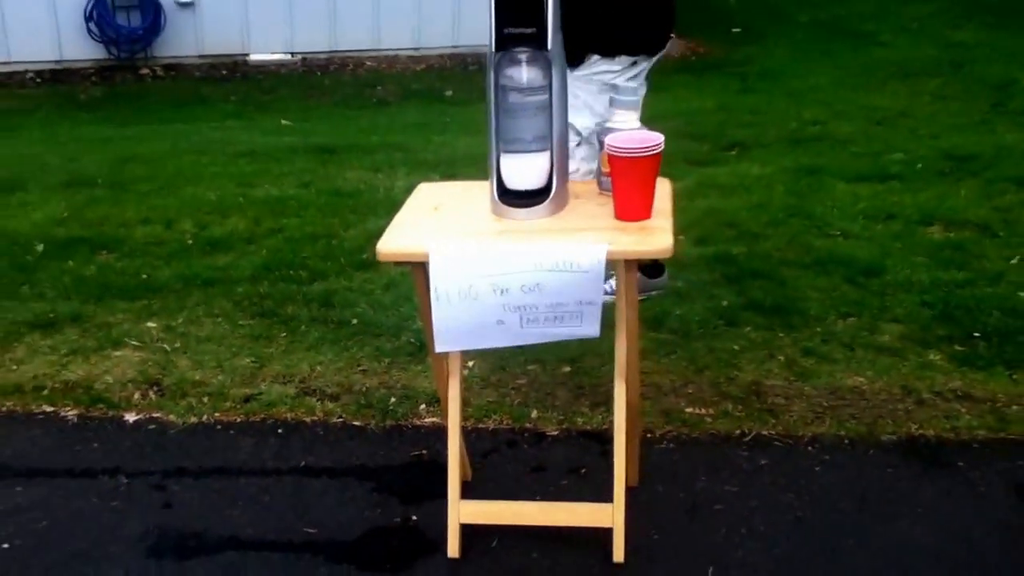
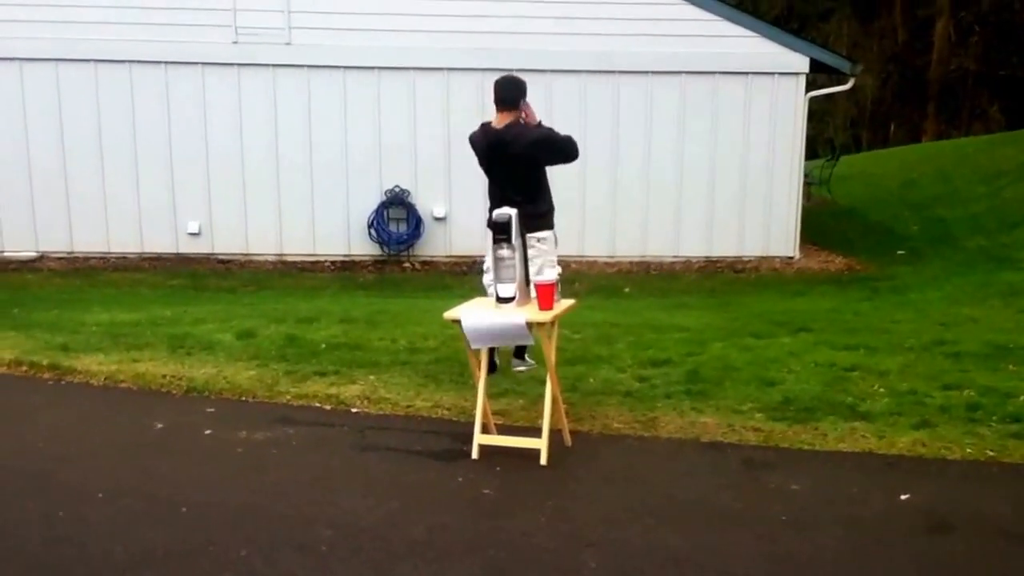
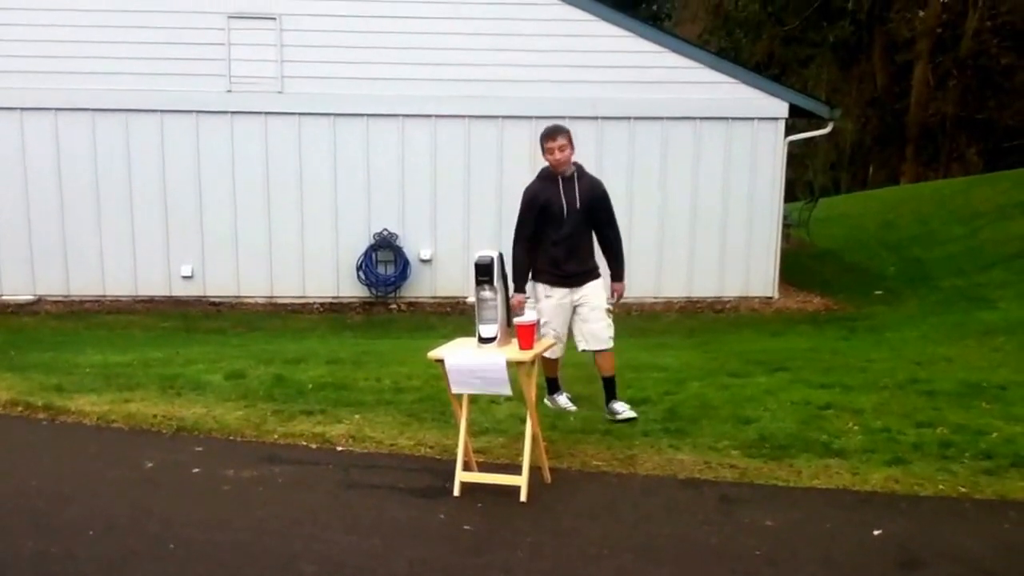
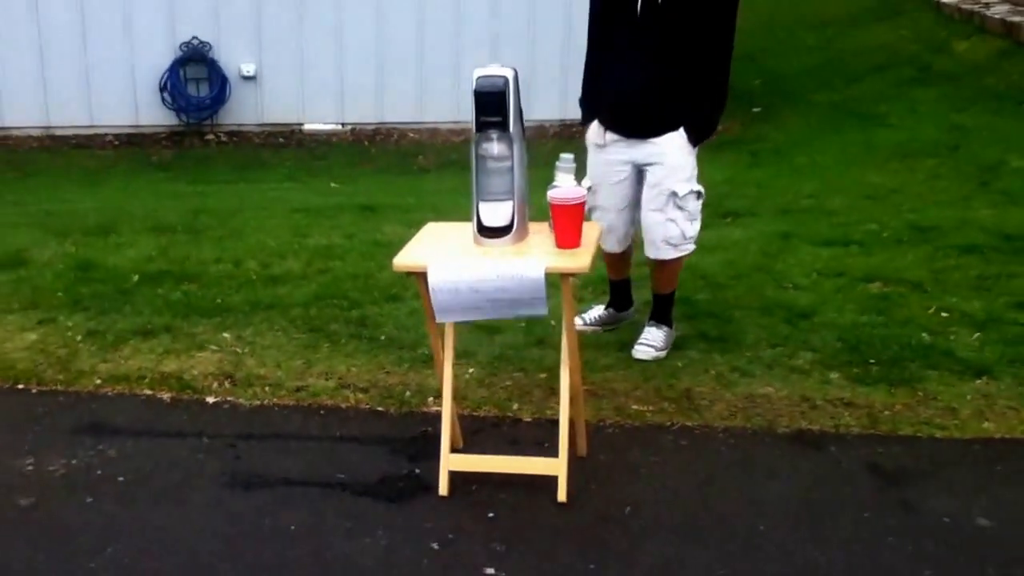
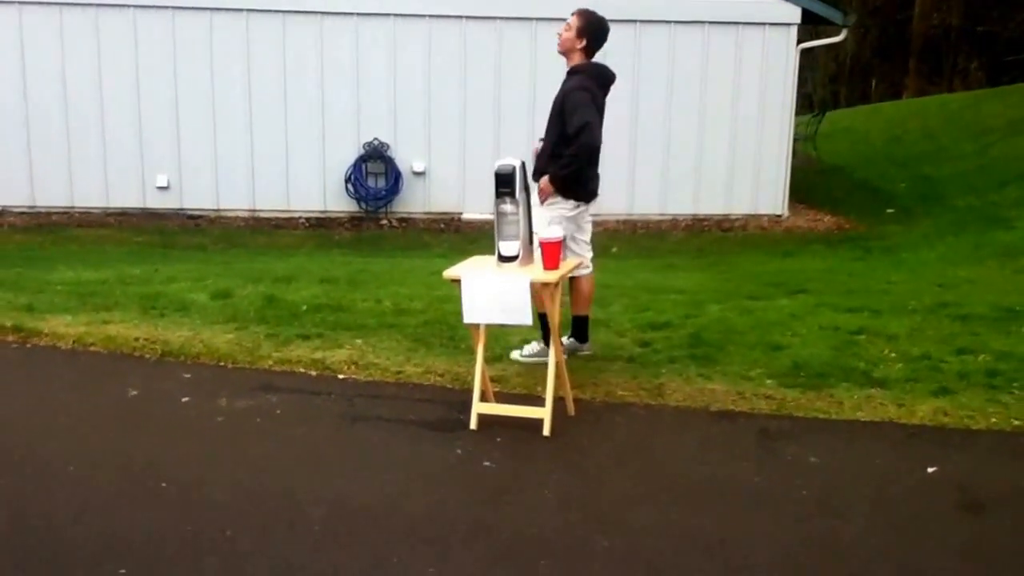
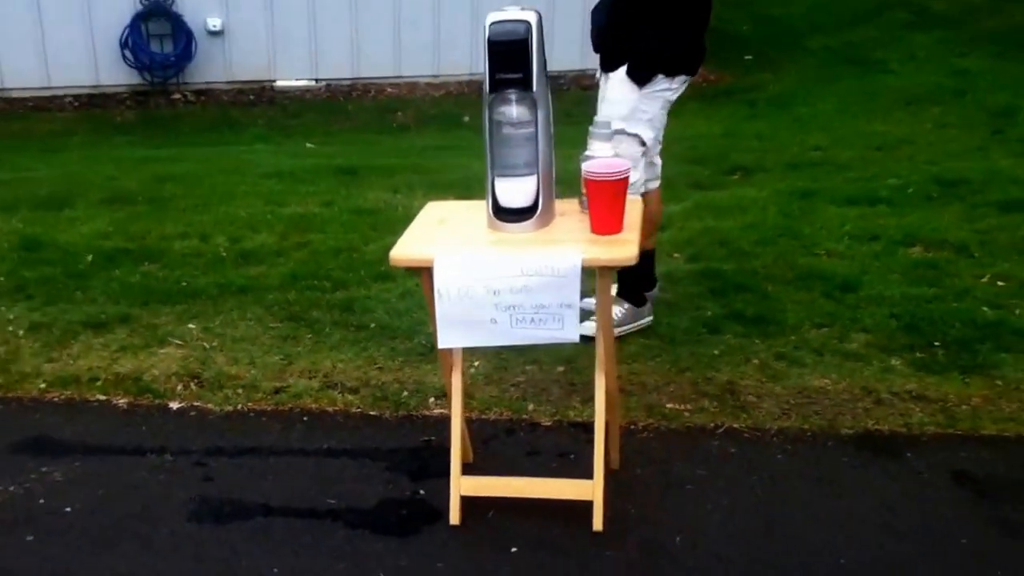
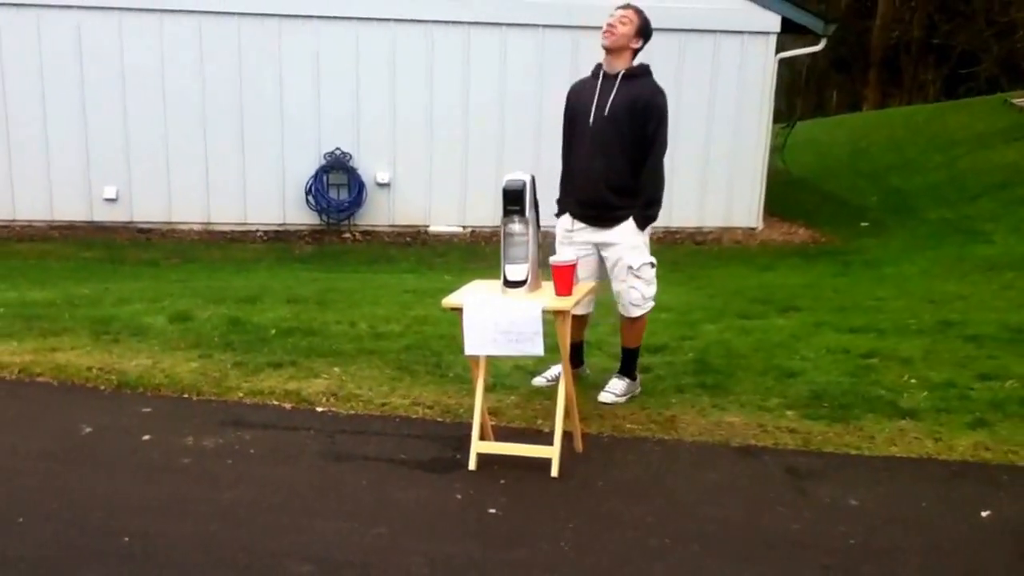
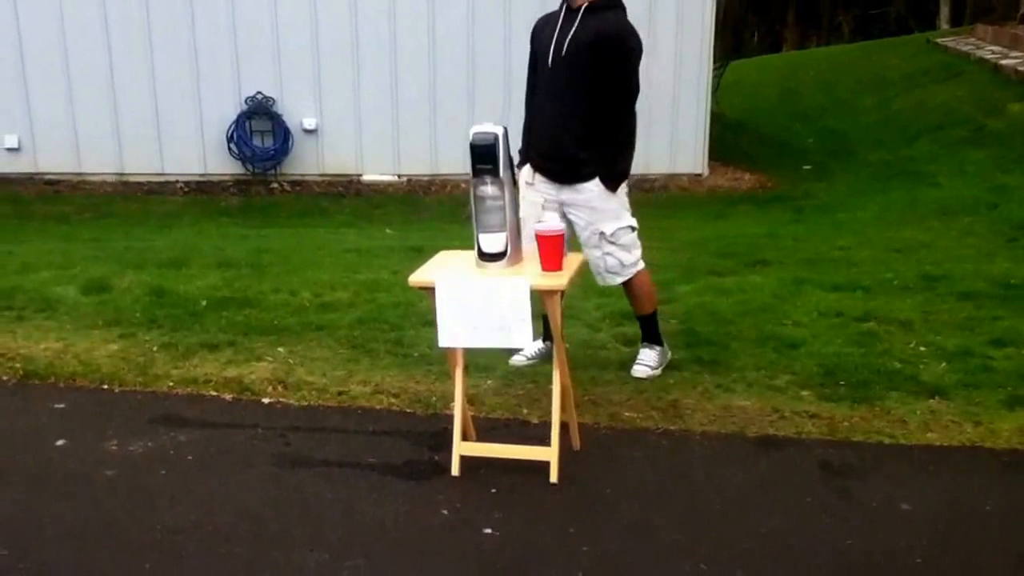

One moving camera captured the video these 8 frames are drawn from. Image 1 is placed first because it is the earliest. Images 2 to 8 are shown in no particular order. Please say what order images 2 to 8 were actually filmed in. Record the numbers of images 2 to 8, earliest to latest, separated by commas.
6, 4, 8, 7, 5, 2, 3
